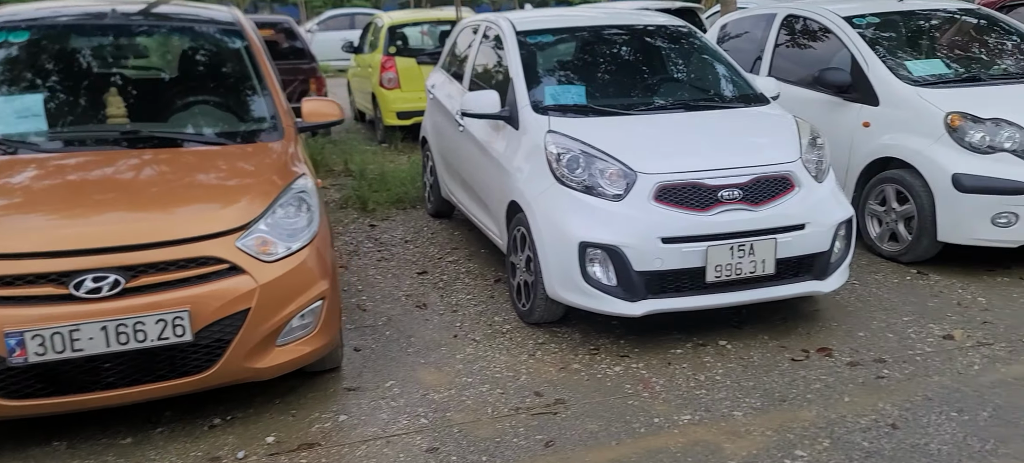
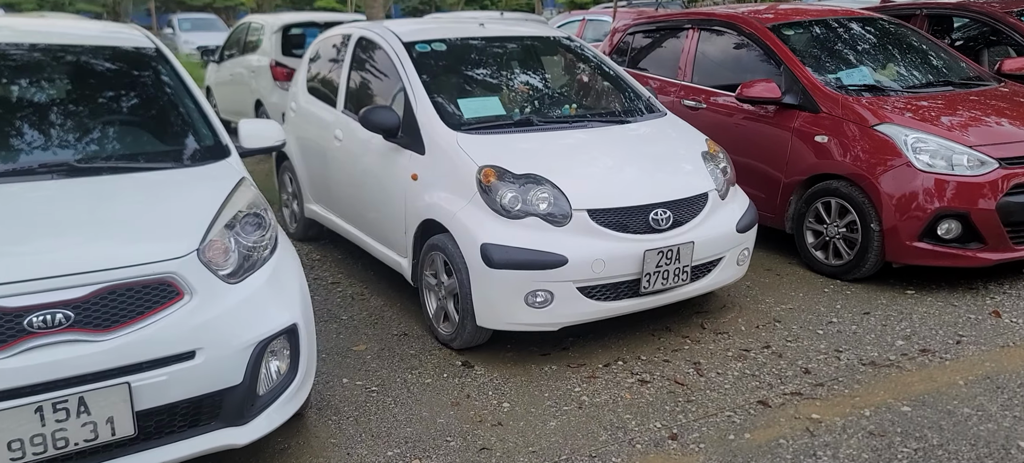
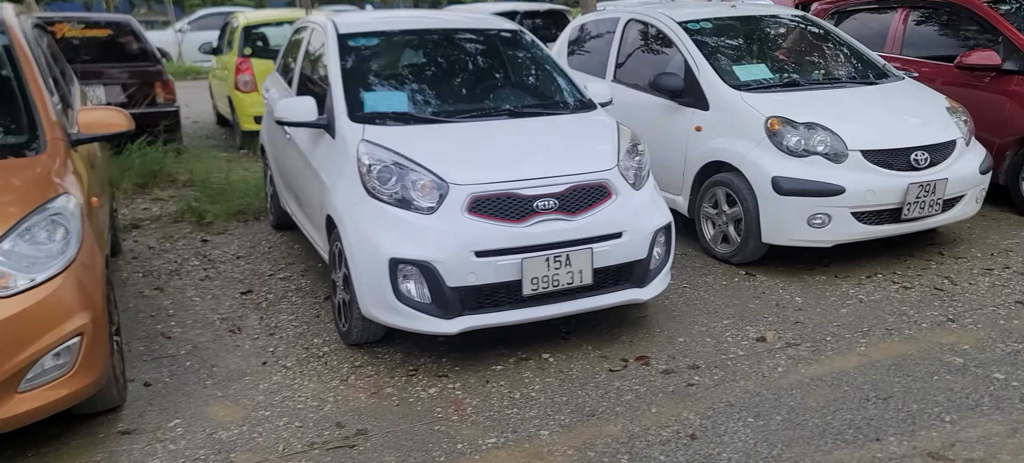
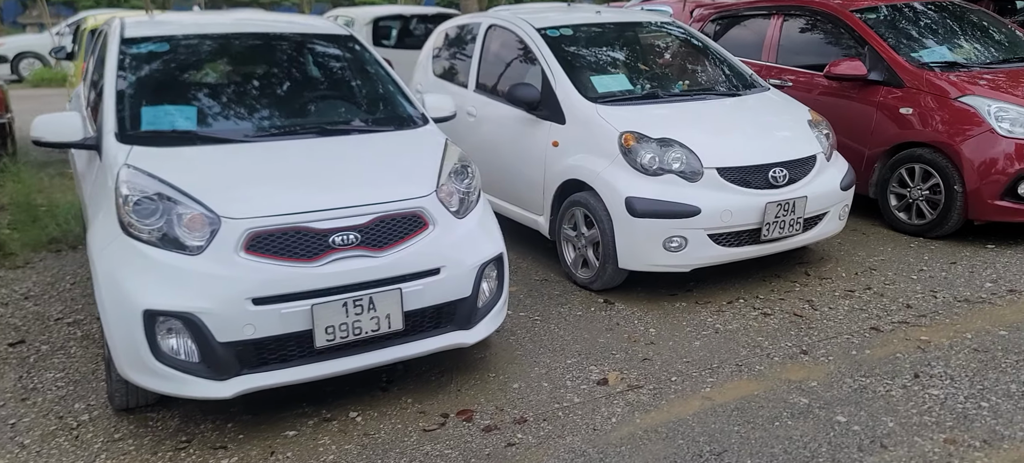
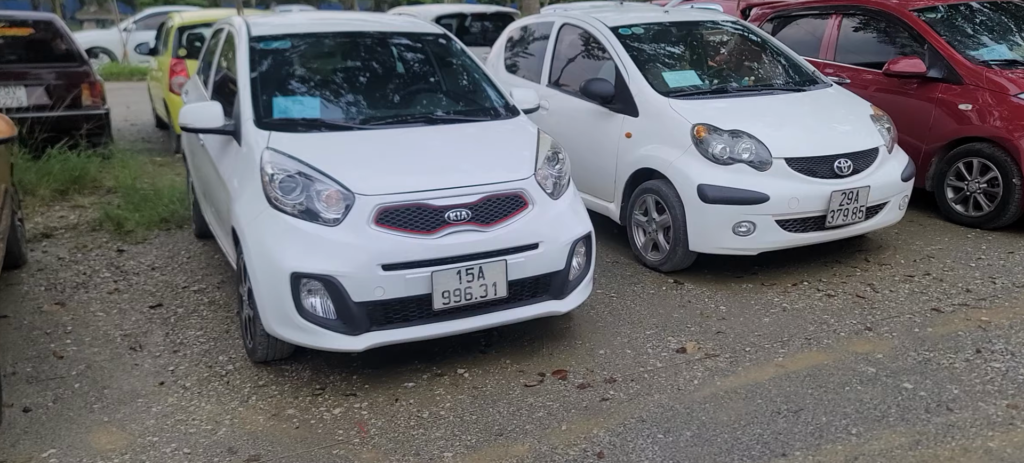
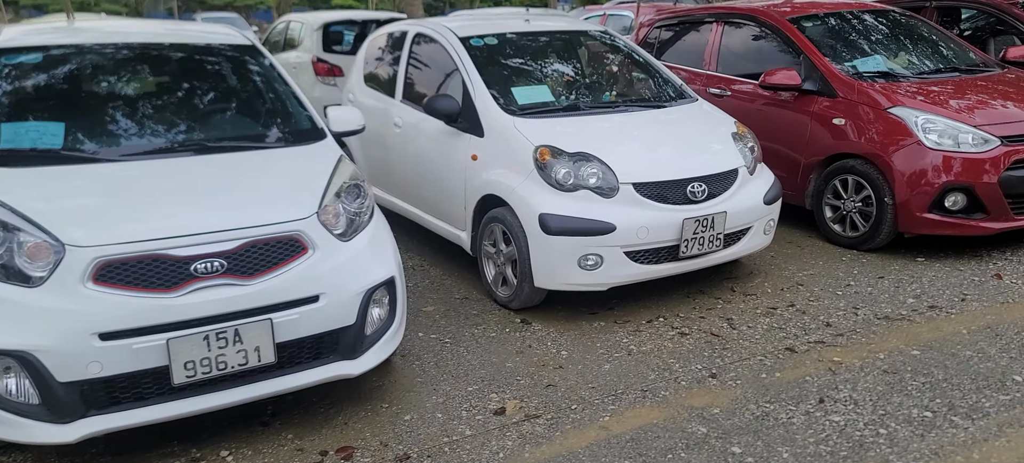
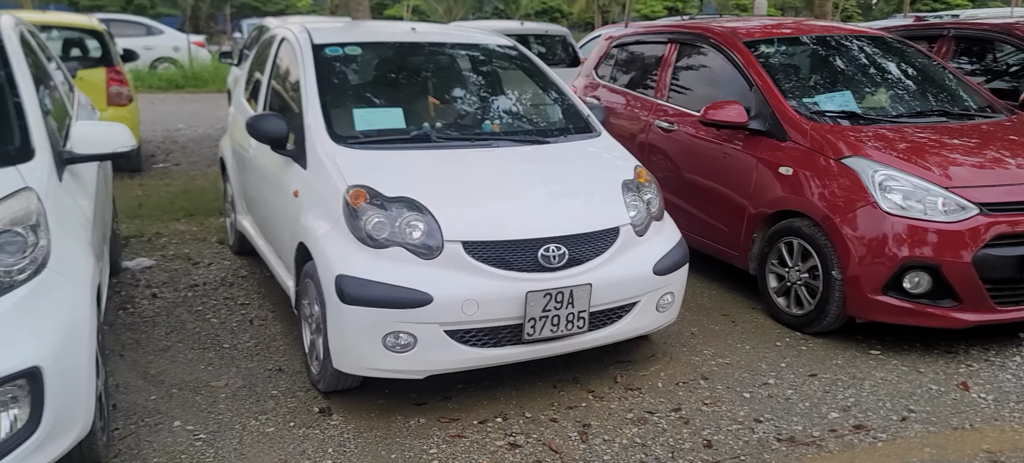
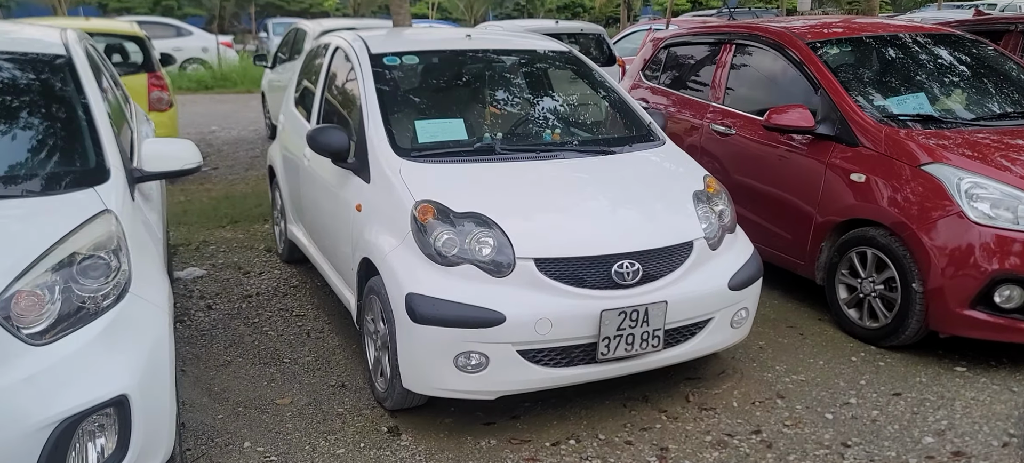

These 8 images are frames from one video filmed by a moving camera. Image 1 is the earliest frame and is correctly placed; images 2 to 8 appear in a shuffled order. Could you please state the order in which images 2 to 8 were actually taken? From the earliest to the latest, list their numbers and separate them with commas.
3, 5, 4, 6, 2, 8, 7
